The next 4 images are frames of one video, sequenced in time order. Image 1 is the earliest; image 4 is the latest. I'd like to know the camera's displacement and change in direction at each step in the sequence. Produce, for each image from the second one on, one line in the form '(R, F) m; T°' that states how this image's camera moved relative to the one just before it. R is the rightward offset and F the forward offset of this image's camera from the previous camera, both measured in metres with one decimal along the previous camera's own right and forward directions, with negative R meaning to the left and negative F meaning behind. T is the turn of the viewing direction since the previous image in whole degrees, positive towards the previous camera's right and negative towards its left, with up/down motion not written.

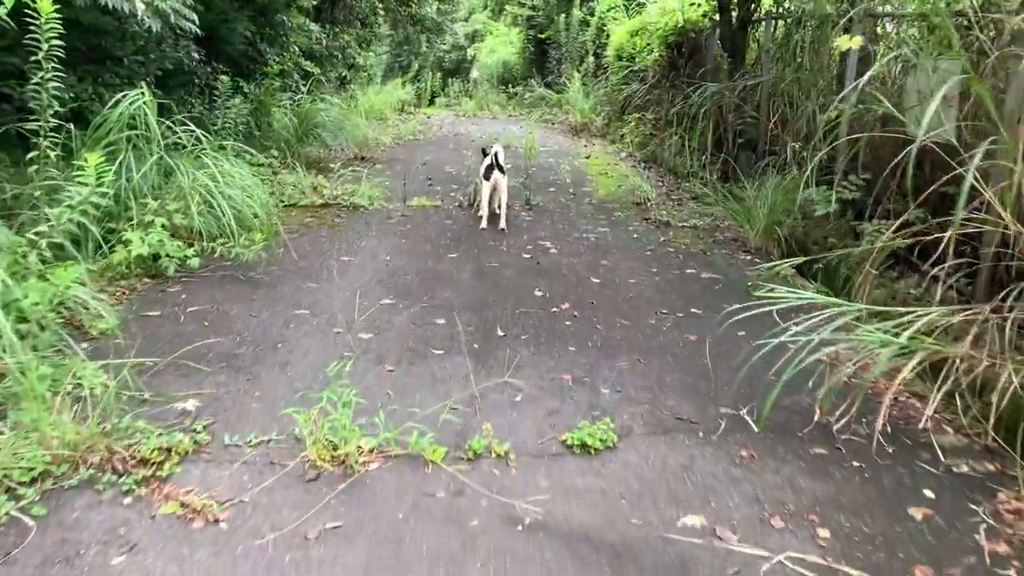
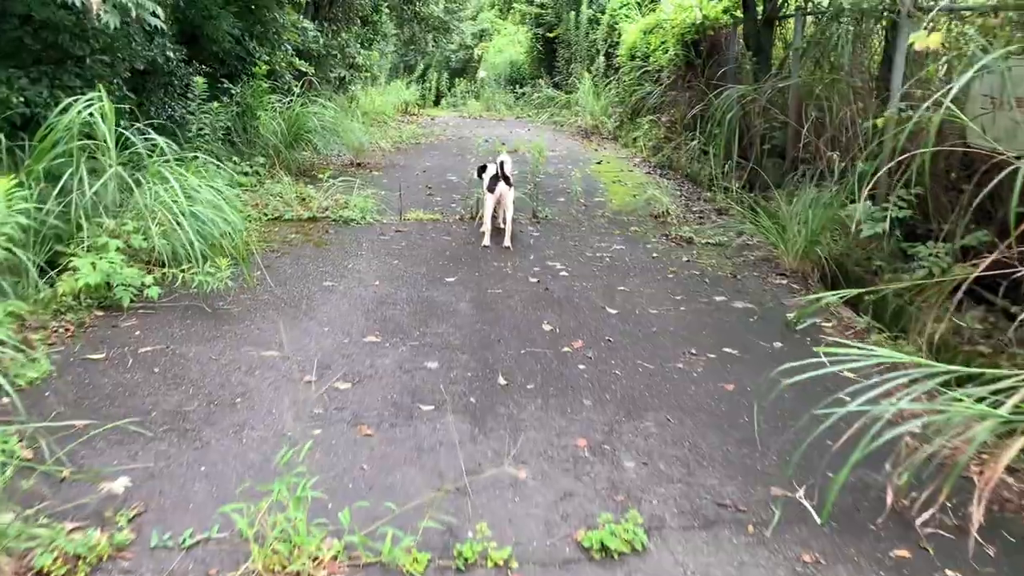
(0.0, +0.6) m; -1°
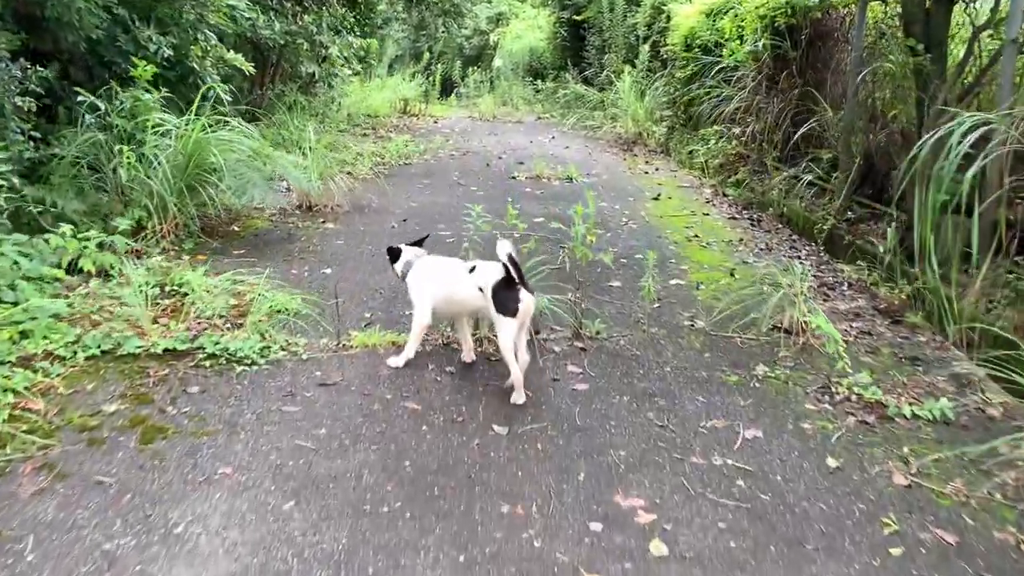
(0.0, +2.9) m; -1°
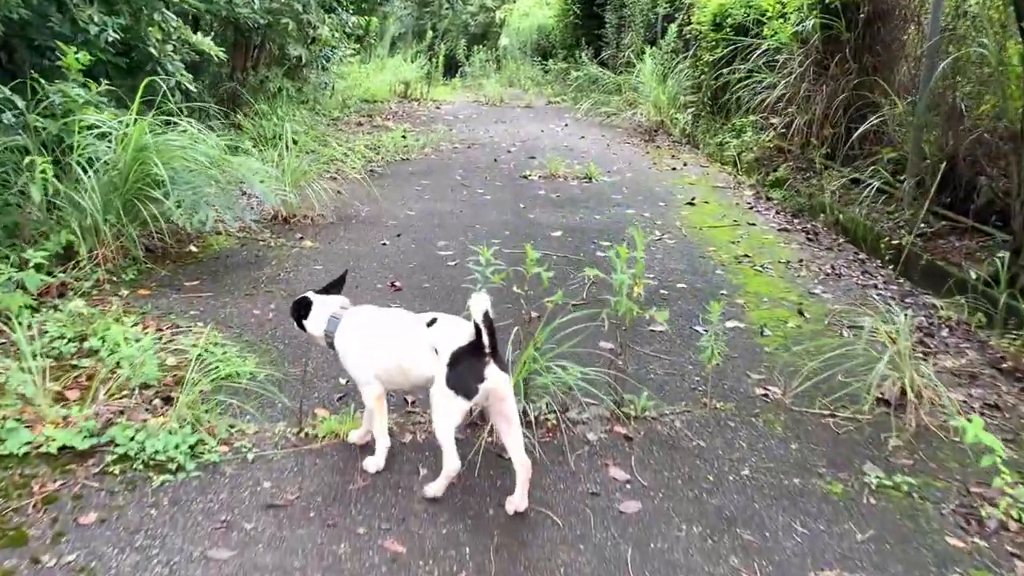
(0.0, +0.9) m; 0°
